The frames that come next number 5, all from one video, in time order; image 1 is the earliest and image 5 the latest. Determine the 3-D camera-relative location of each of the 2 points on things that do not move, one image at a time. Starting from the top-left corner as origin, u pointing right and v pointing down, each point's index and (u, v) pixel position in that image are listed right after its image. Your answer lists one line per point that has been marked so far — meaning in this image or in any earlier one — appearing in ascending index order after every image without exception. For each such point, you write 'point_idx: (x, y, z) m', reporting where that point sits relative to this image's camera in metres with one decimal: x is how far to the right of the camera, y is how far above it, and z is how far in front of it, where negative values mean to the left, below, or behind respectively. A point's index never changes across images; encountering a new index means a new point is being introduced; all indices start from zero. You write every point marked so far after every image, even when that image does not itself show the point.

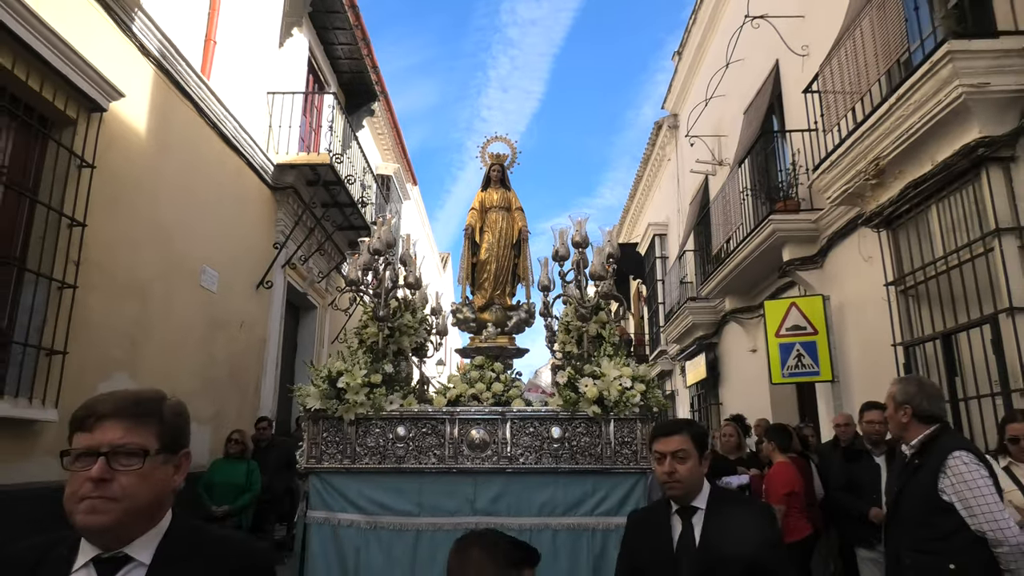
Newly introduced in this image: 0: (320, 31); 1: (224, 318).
0: (-2.8, +3.7, +9.6) m
1: (-2.9, -0.3, +6.7) m
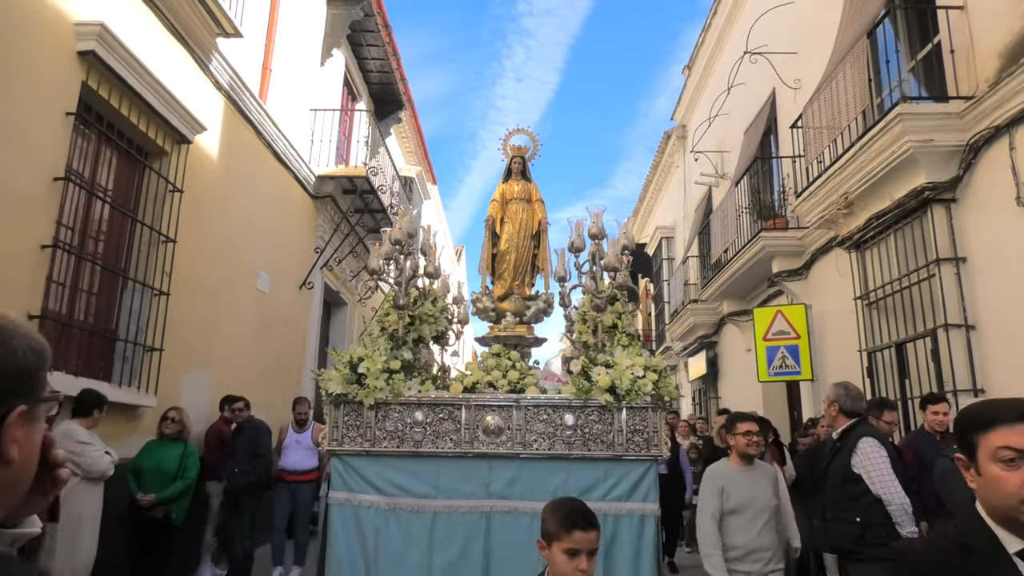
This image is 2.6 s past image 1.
0: (-2.5, +3.7, +10.4) m
1: (-2.7, -0.3, +7.6) m
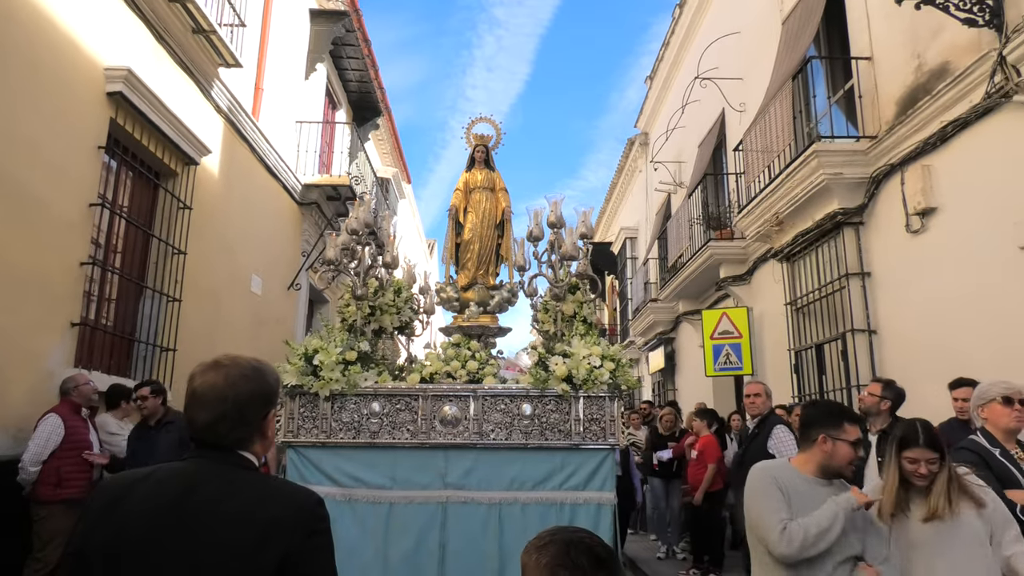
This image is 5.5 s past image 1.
0: (-2.9, +3.7, +11.0) m
1: (-3.0, -0.3, +8.2) m
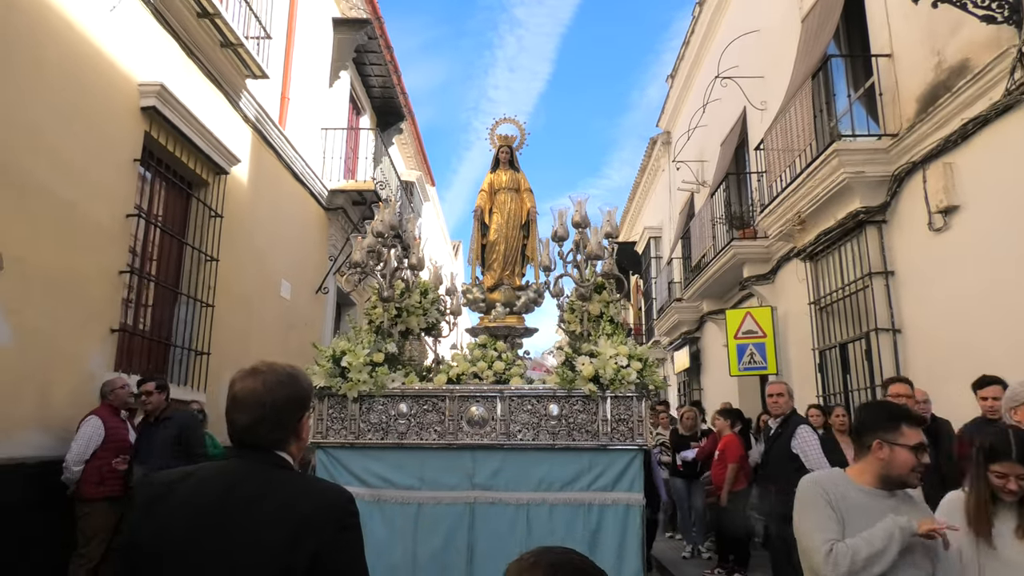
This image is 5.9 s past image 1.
0: (-2.6, +3.7, +11.2) m
1: (-2.7, -0.4, +8.4) m
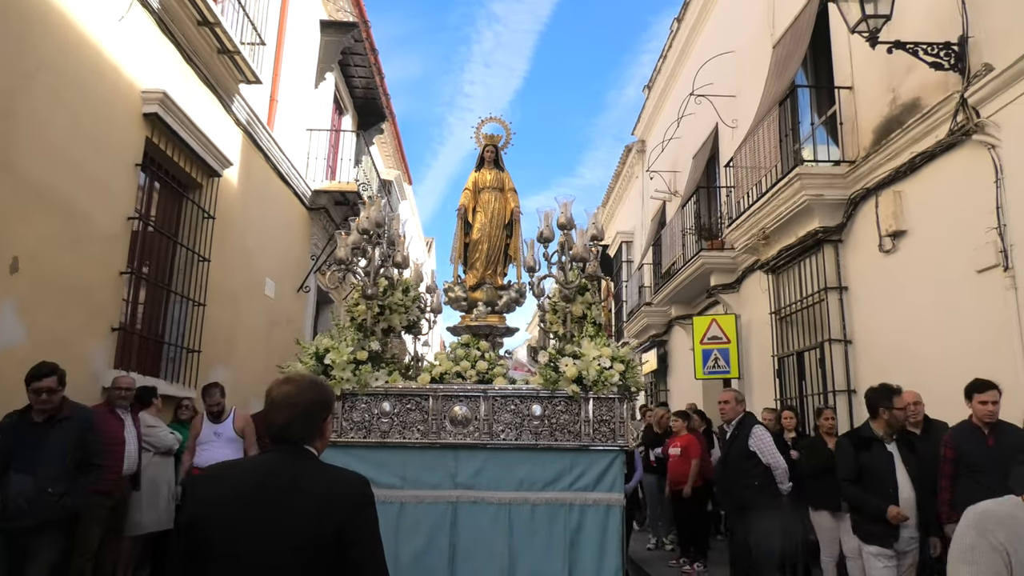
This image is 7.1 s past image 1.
0: (-2.9, +3.7, +11.3) m
1: (-3.0, -0.4, +8.6) m
